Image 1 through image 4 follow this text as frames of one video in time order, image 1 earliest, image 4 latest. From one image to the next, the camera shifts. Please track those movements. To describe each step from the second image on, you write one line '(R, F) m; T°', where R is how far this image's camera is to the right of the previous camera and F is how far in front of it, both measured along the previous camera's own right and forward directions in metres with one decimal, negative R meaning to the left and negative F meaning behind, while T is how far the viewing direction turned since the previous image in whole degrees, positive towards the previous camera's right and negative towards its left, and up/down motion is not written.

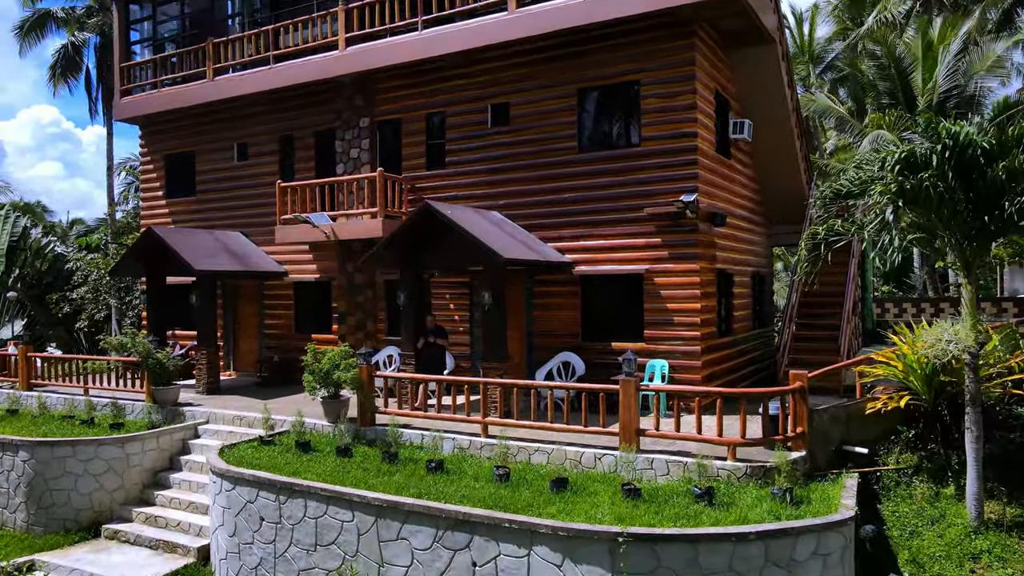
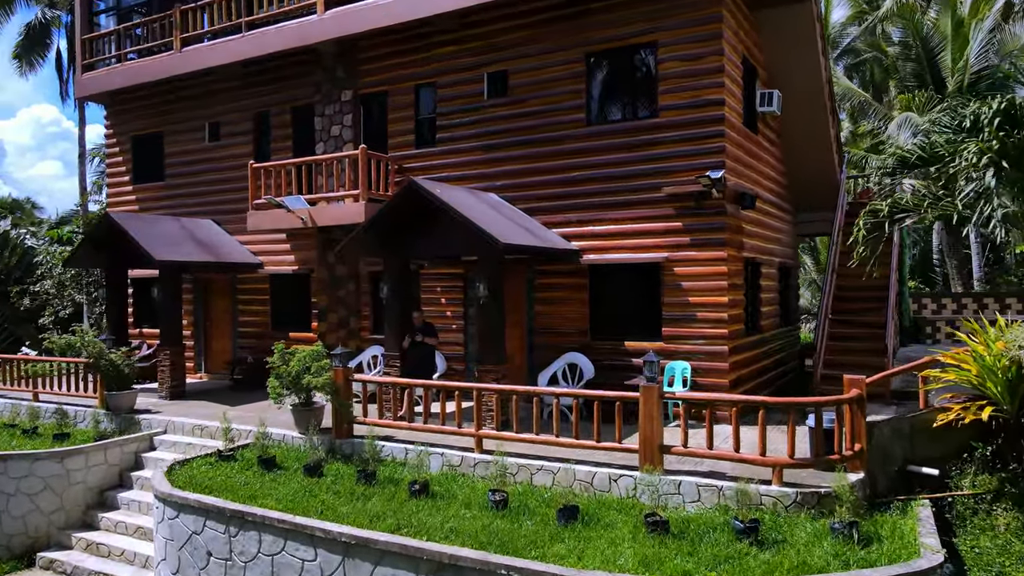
(0.0, +1.5) m; 0°
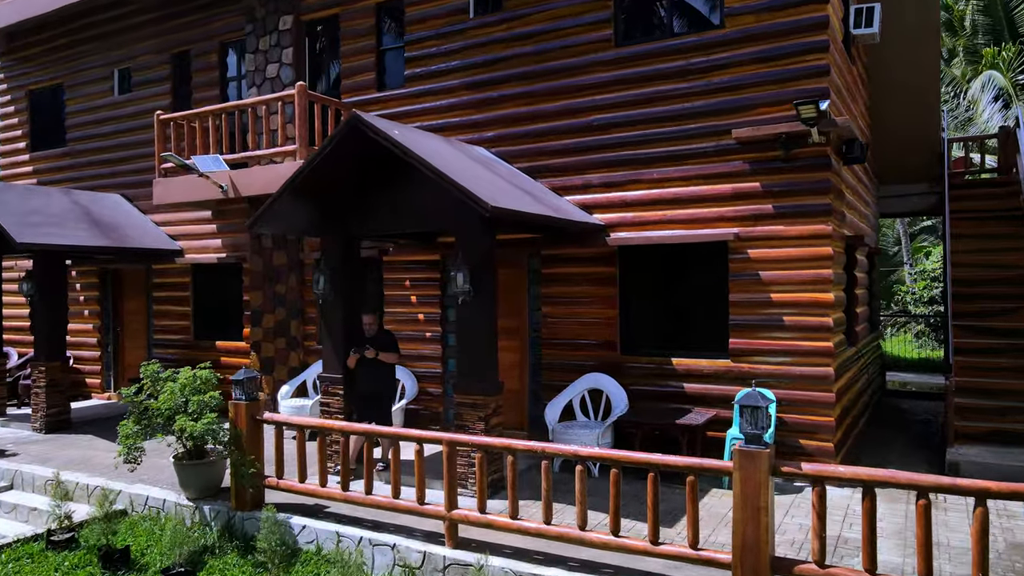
(0.0, +3.3) m; 0°
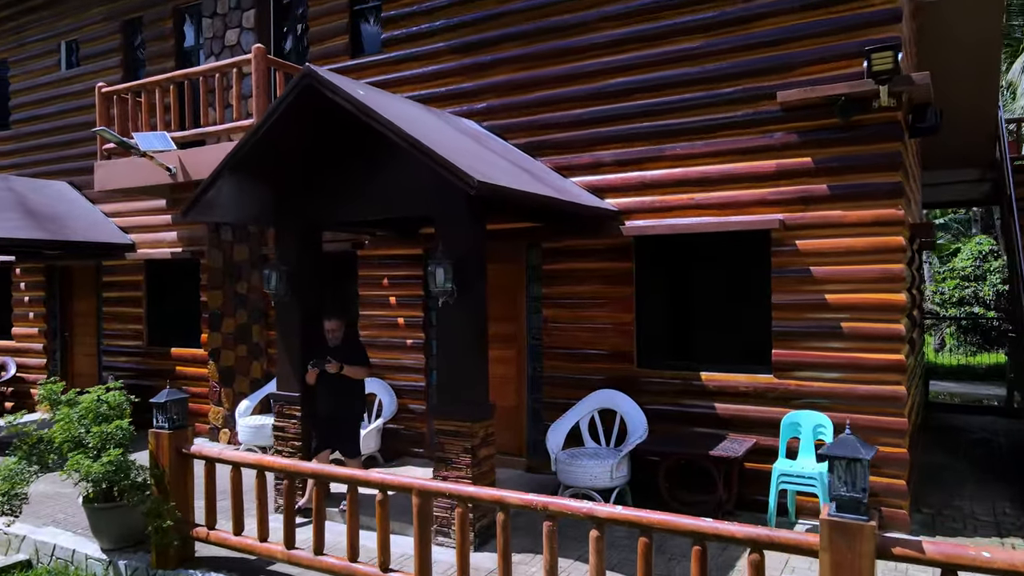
(0.0, +1.3) m; 0°
